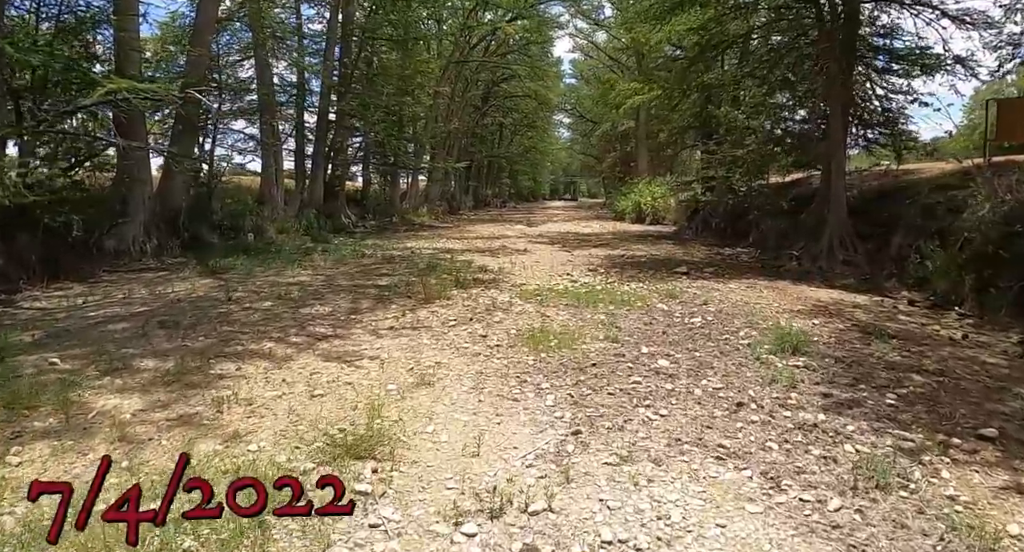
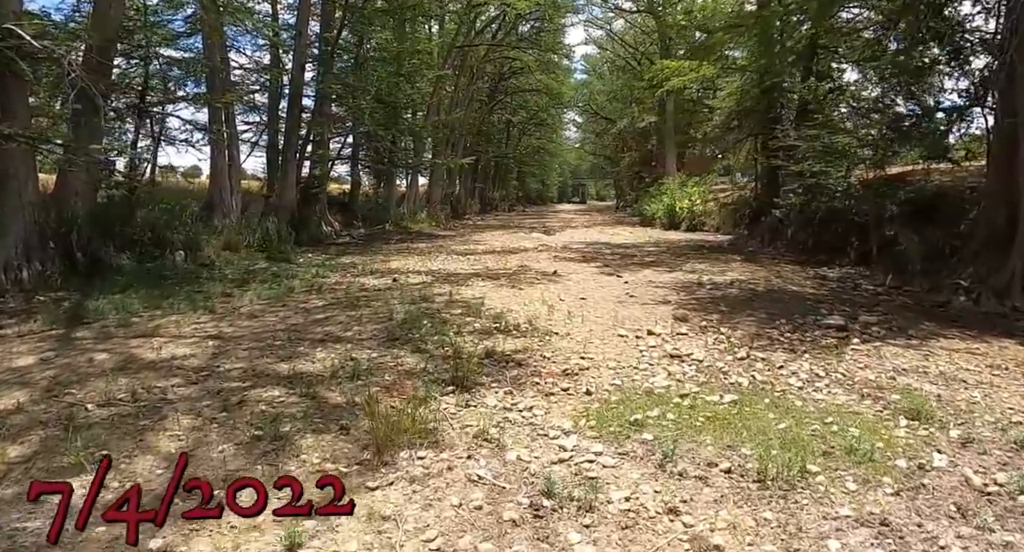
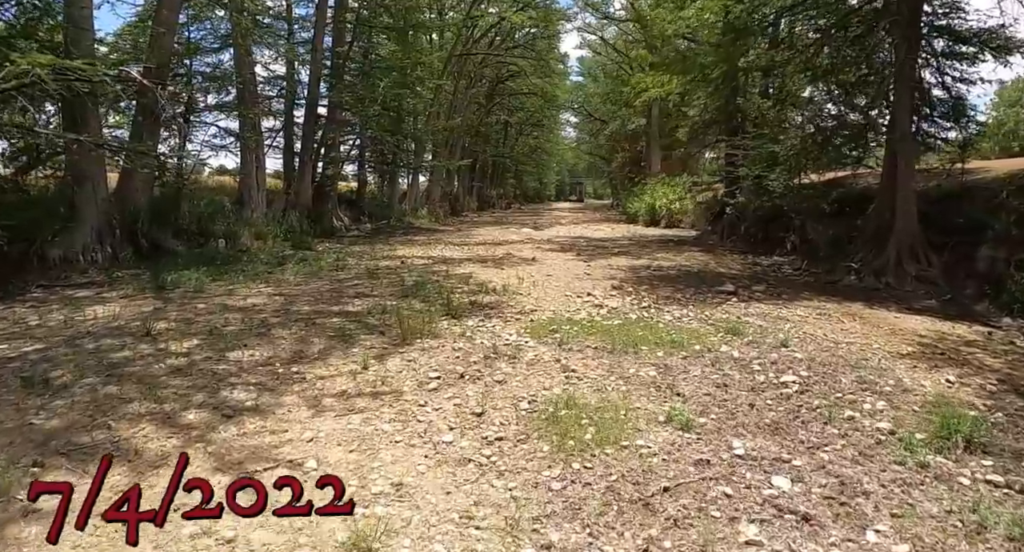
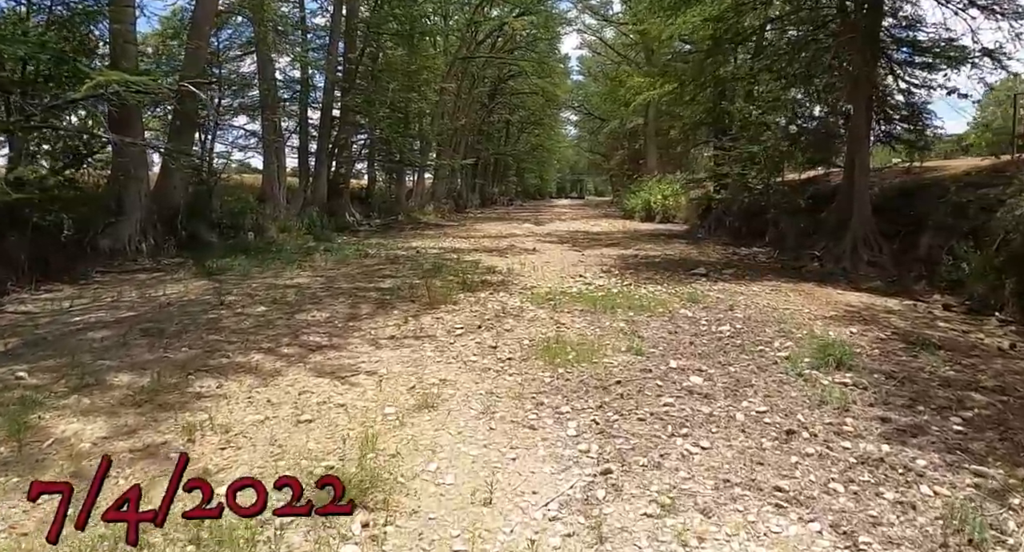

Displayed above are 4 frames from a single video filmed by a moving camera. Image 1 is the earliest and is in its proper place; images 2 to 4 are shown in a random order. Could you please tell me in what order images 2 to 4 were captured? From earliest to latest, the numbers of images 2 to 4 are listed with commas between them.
4, 3, 2
